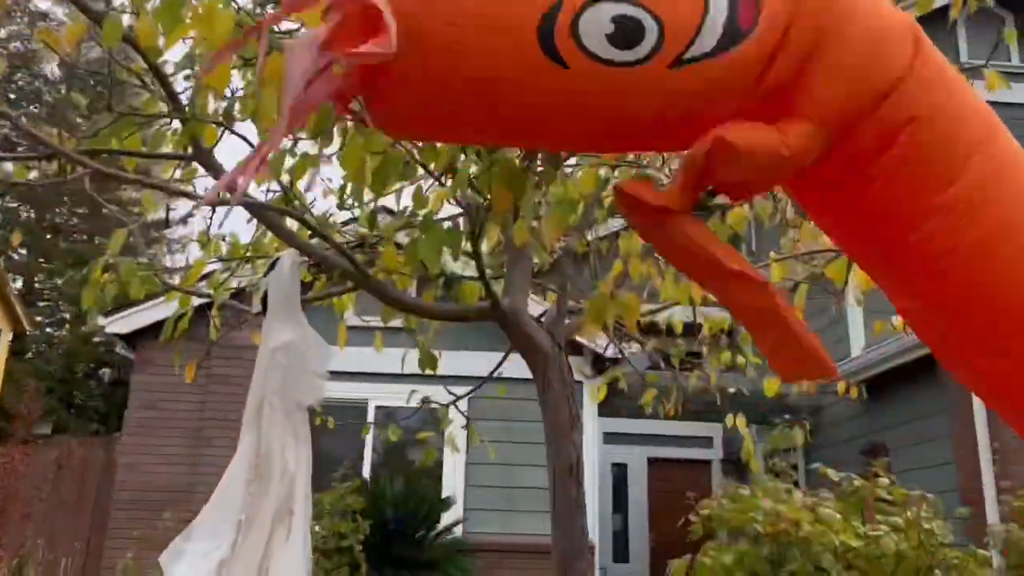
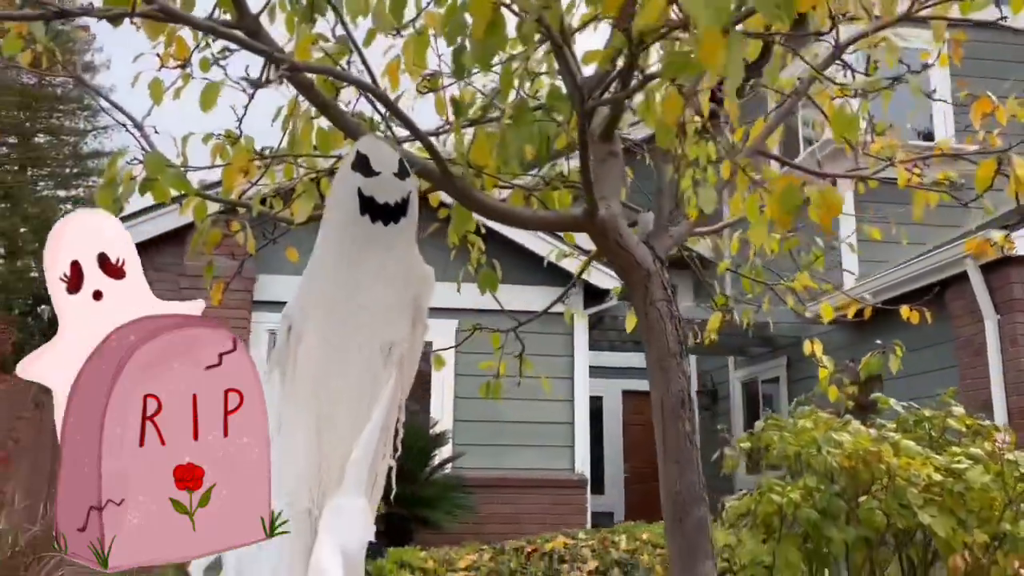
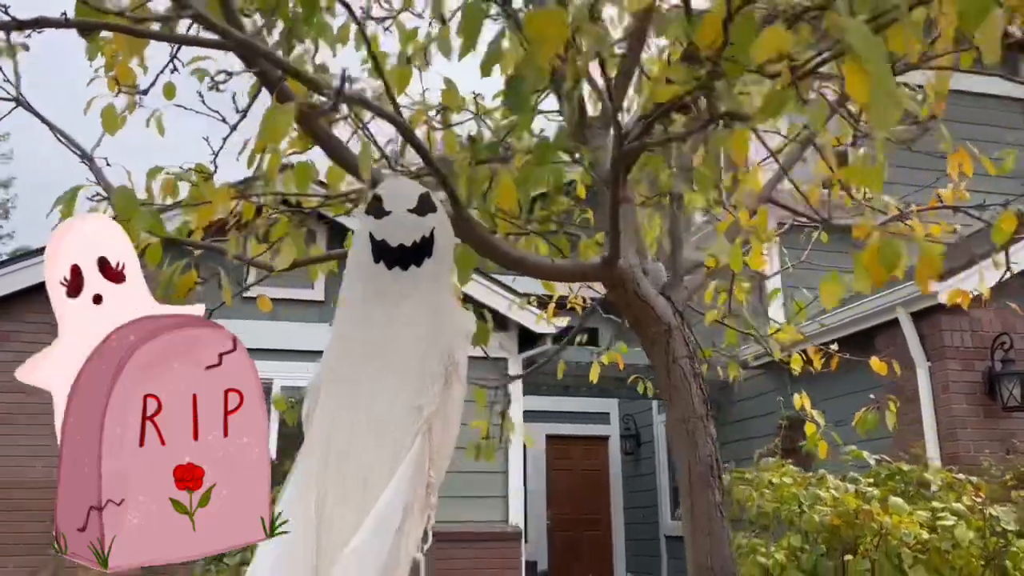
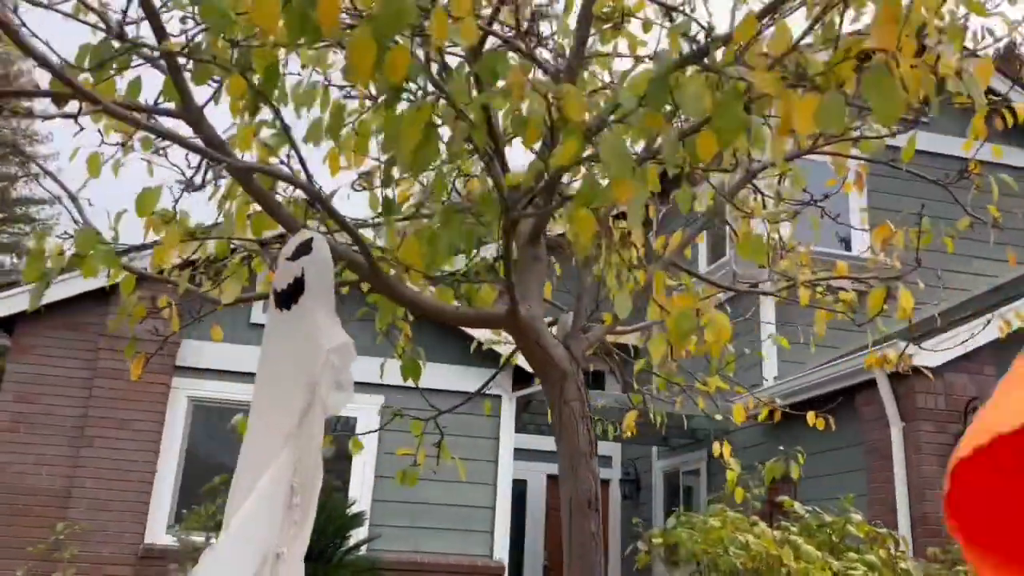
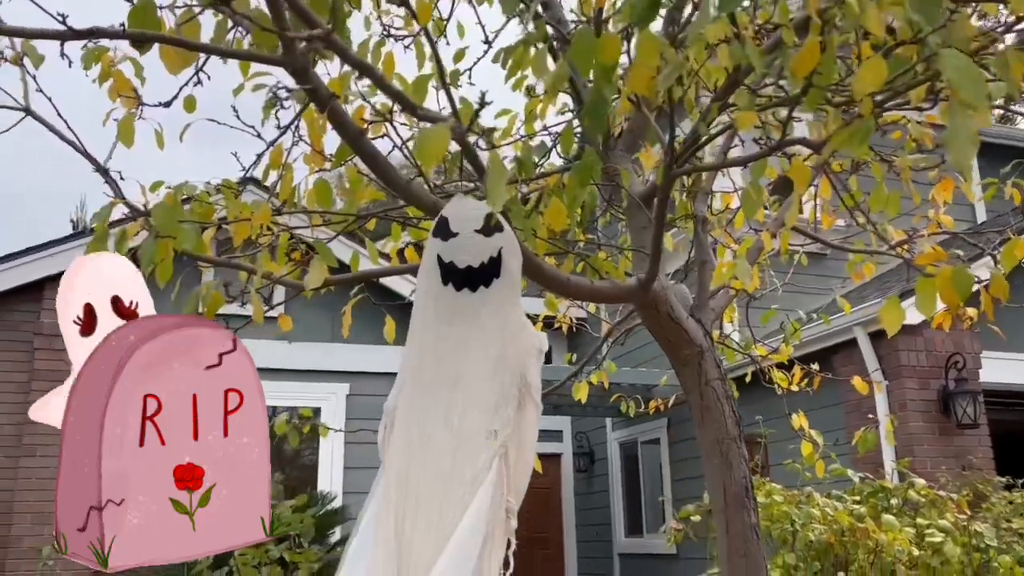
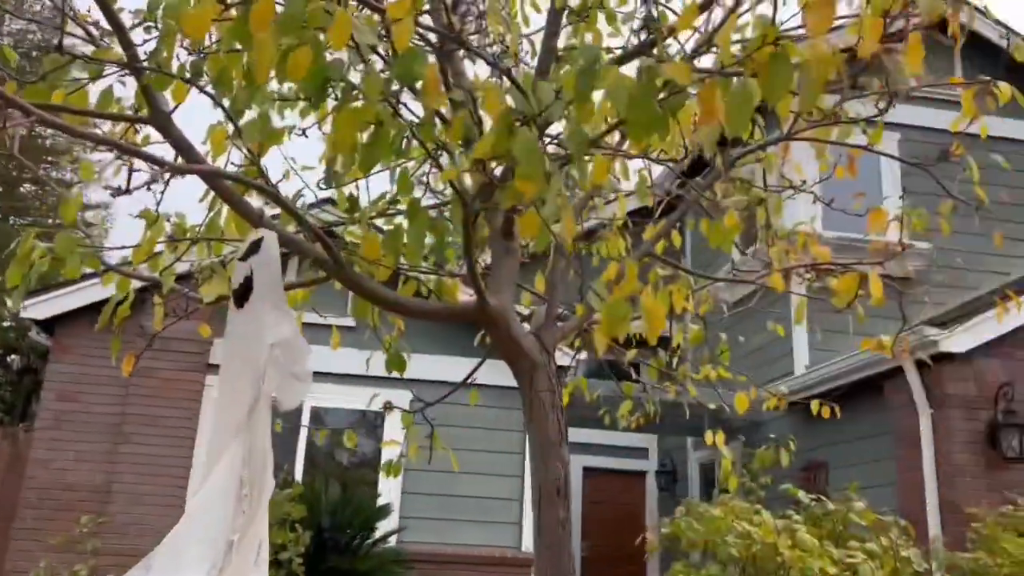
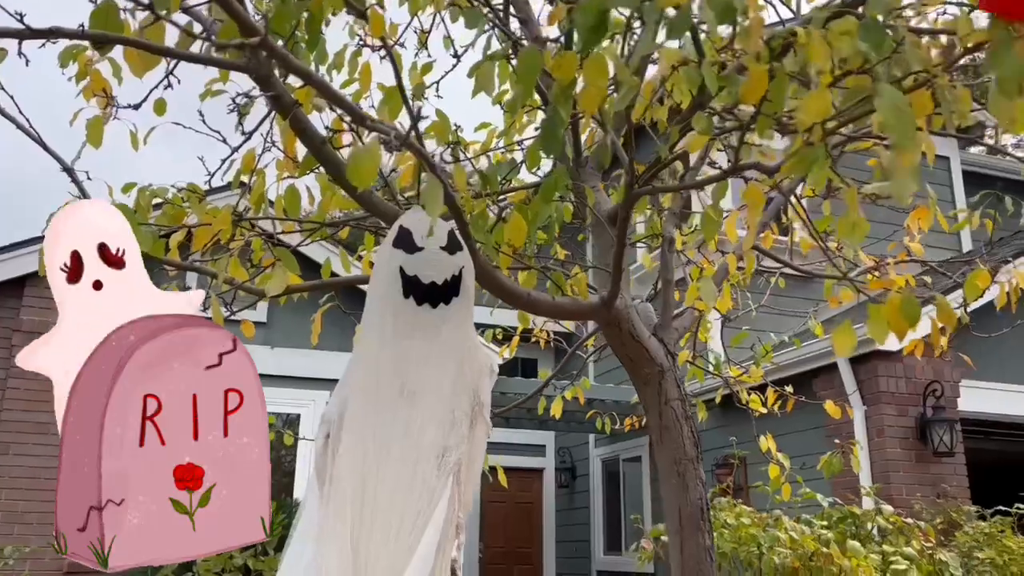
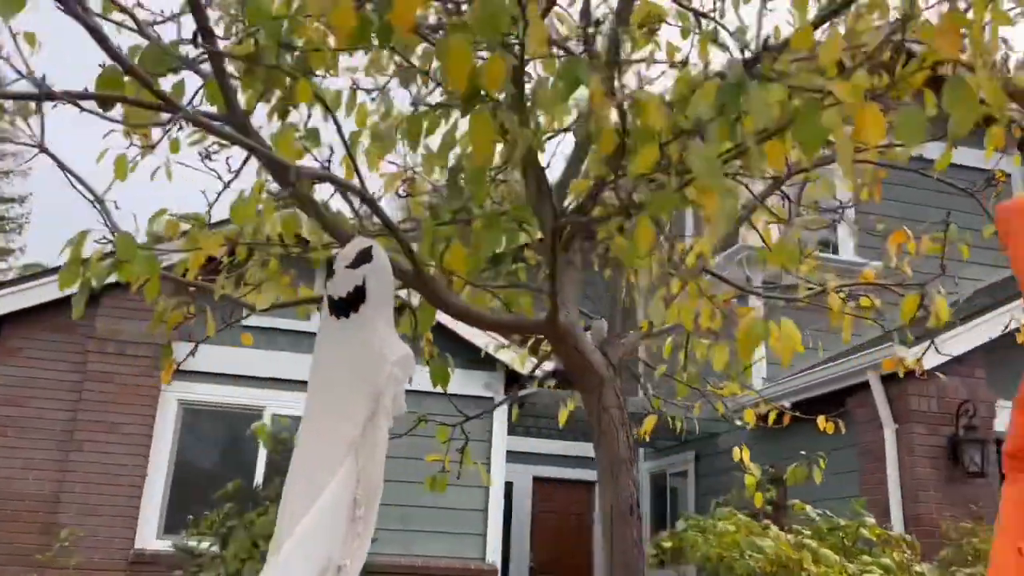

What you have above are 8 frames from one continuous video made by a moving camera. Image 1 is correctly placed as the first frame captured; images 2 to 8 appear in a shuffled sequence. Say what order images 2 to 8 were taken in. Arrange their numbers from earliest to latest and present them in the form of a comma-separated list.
6, 4, 8, 7, 5, 3, 2
